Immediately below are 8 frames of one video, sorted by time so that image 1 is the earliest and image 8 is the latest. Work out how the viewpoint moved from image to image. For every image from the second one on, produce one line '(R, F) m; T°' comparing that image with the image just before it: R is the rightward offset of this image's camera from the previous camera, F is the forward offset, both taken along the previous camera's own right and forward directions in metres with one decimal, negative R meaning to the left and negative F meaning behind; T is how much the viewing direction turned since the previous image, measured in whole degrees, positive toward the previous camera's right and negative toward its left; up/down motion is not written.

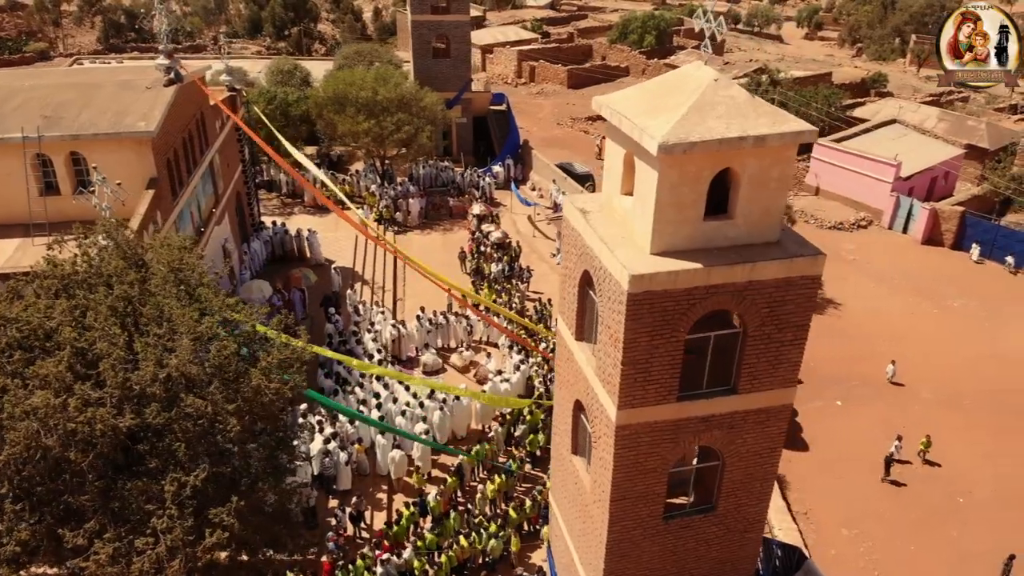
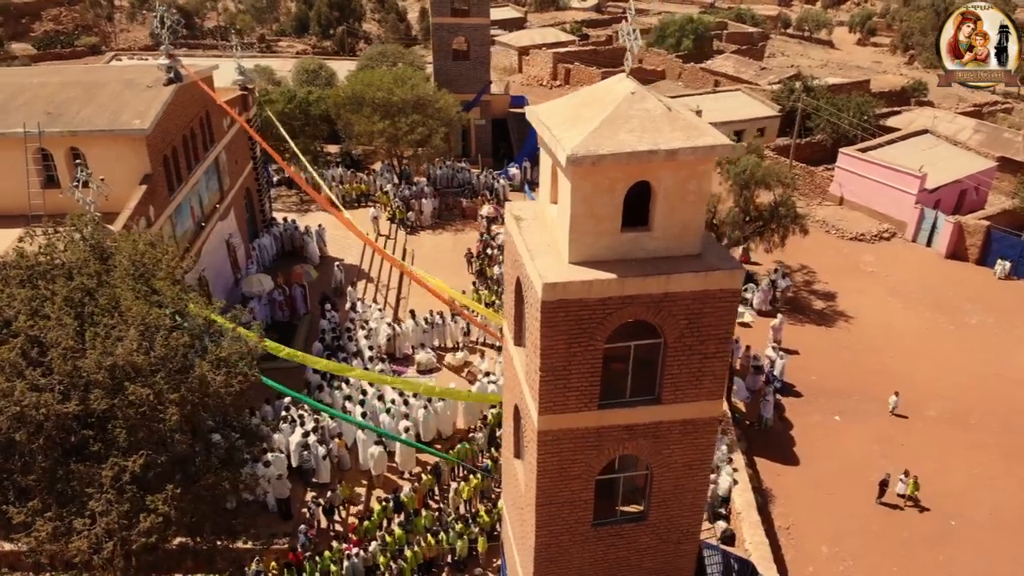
(+1.4, -0.1) m; -3°
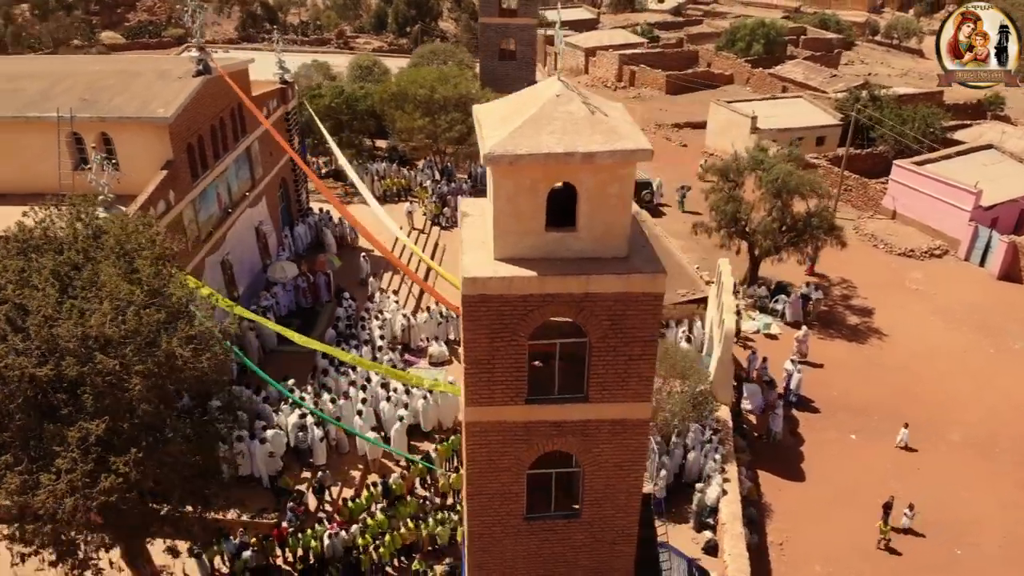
(+1.7, -0.2) m; -6°
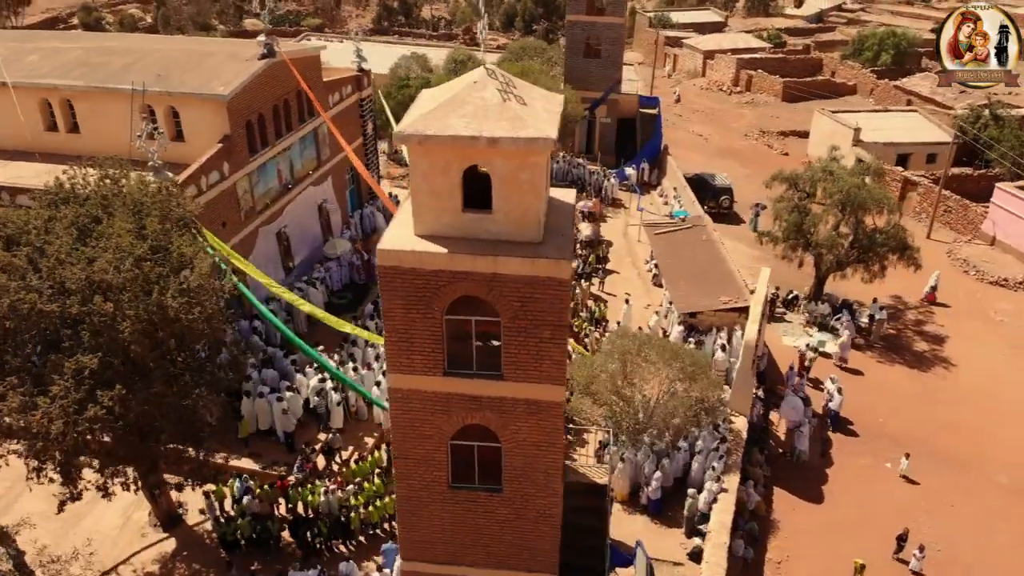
(+2.5, -0.2) m; -9°
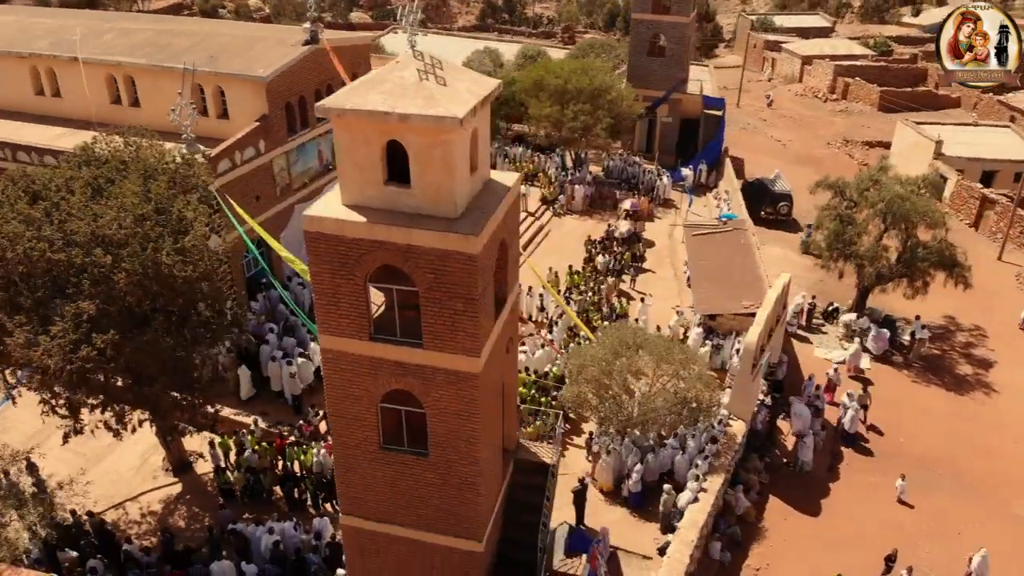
(+2.3, -0.3) m; -7°
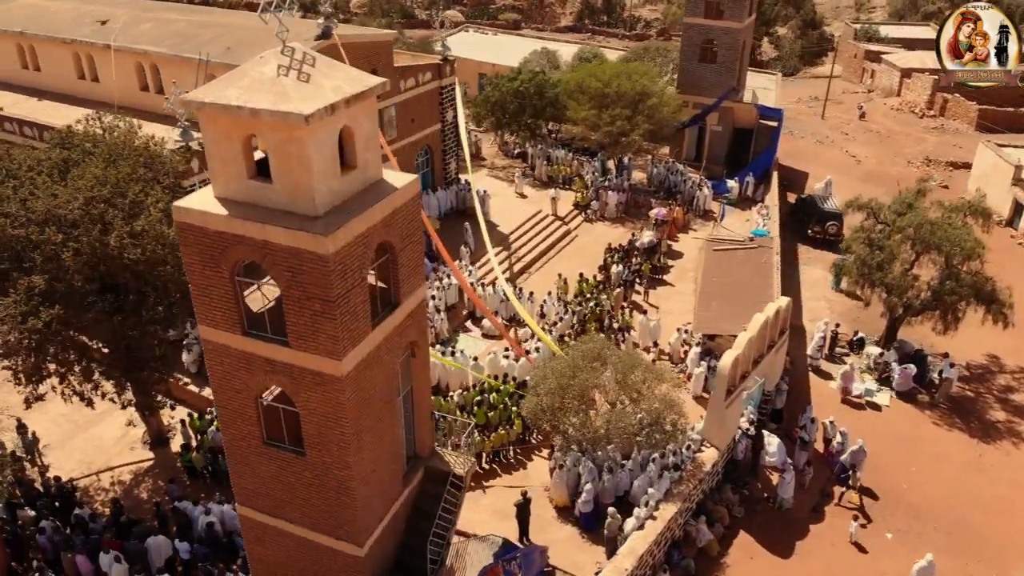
(+2.9, +0.5) m; -8°
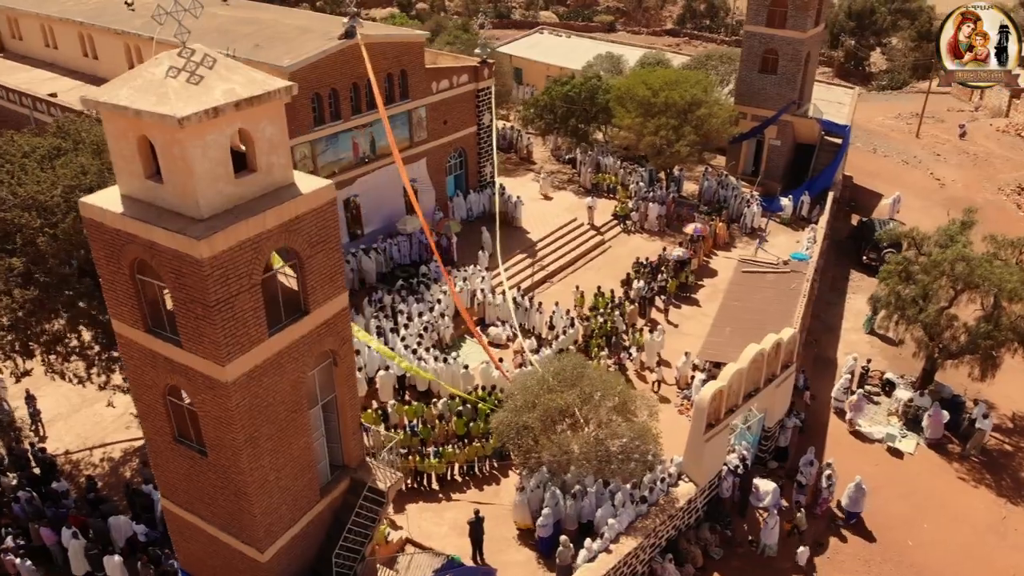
(+2.5, +0.6) m; -7°
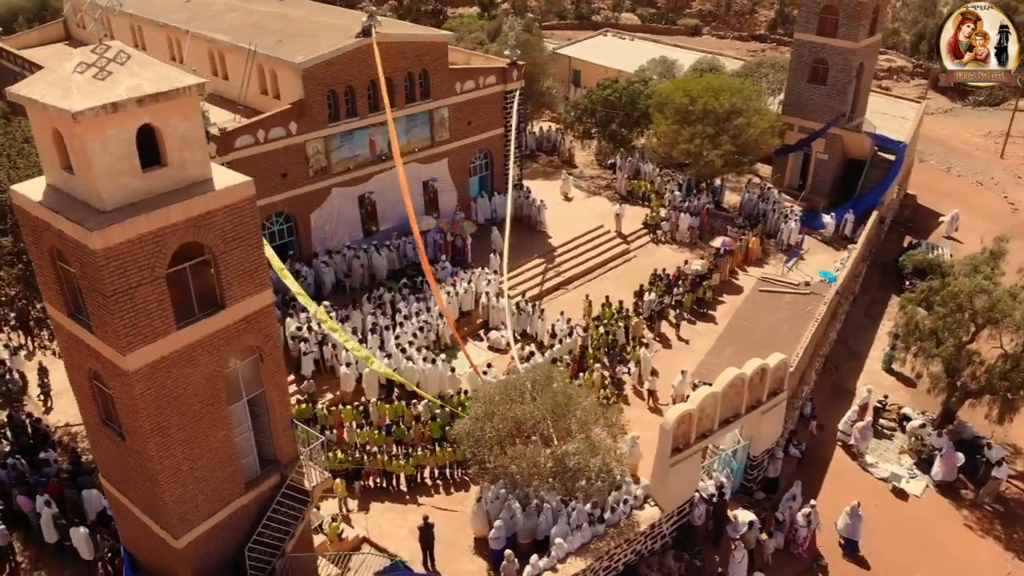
(+2.3, +0.4) m; -6°
